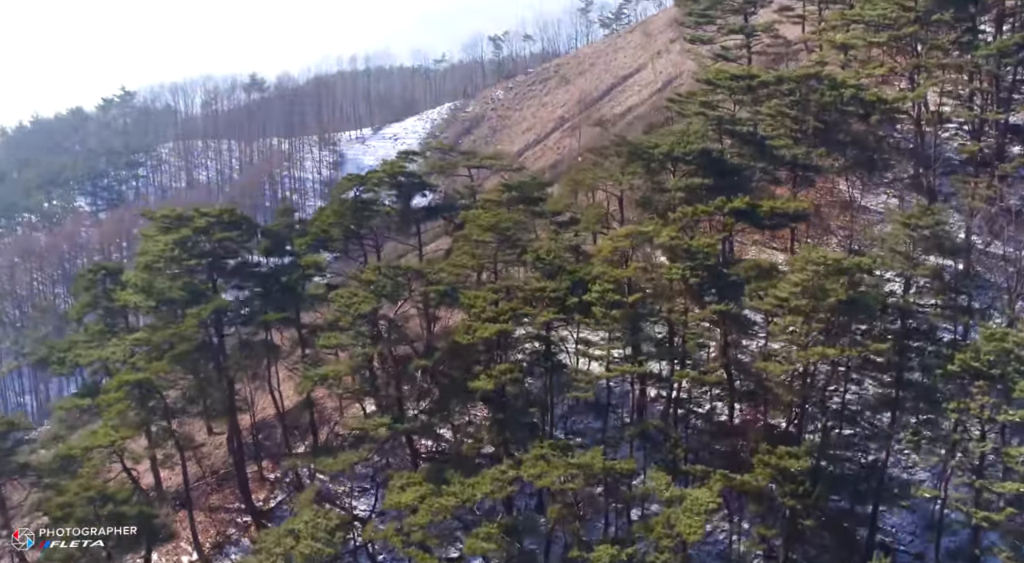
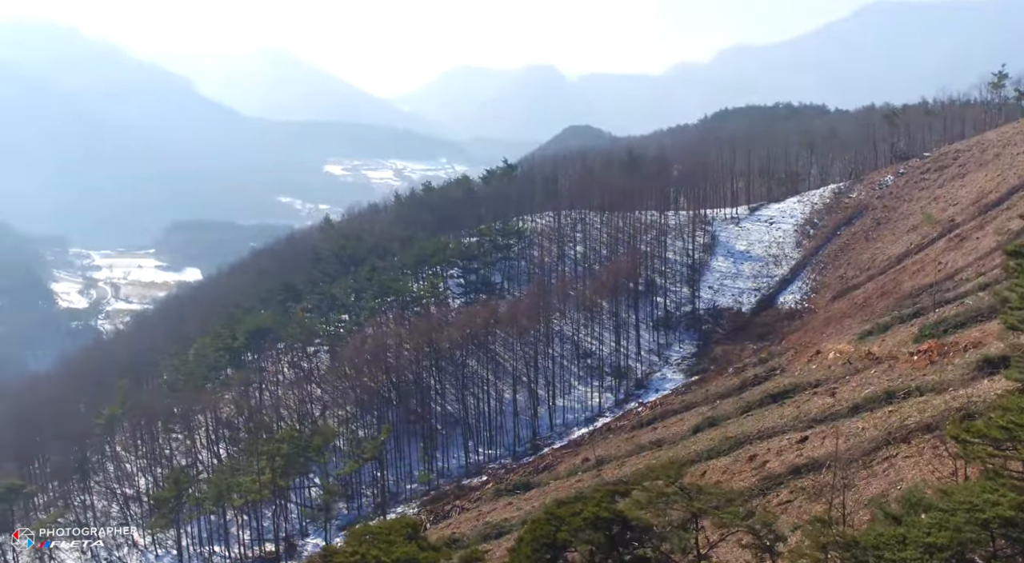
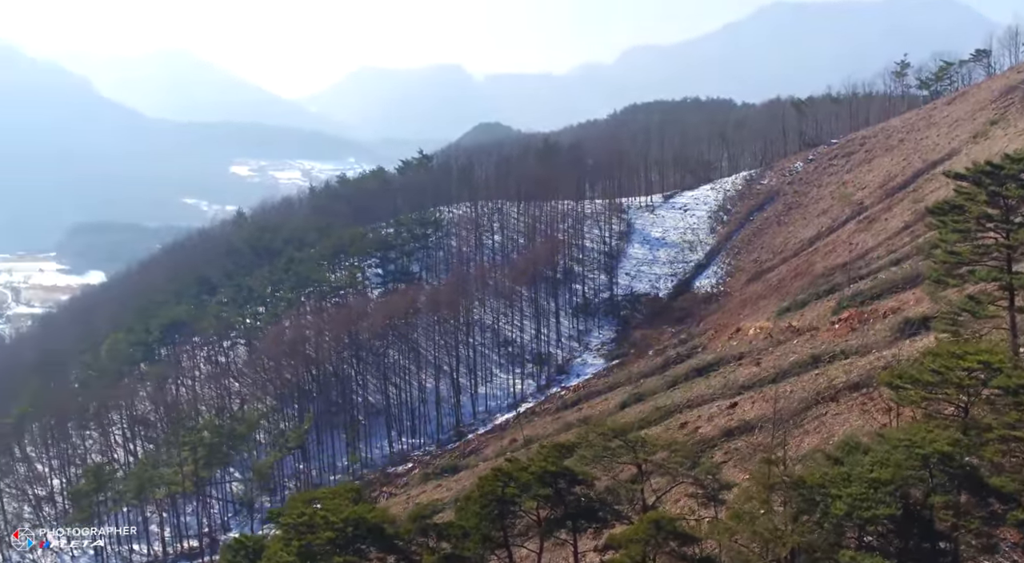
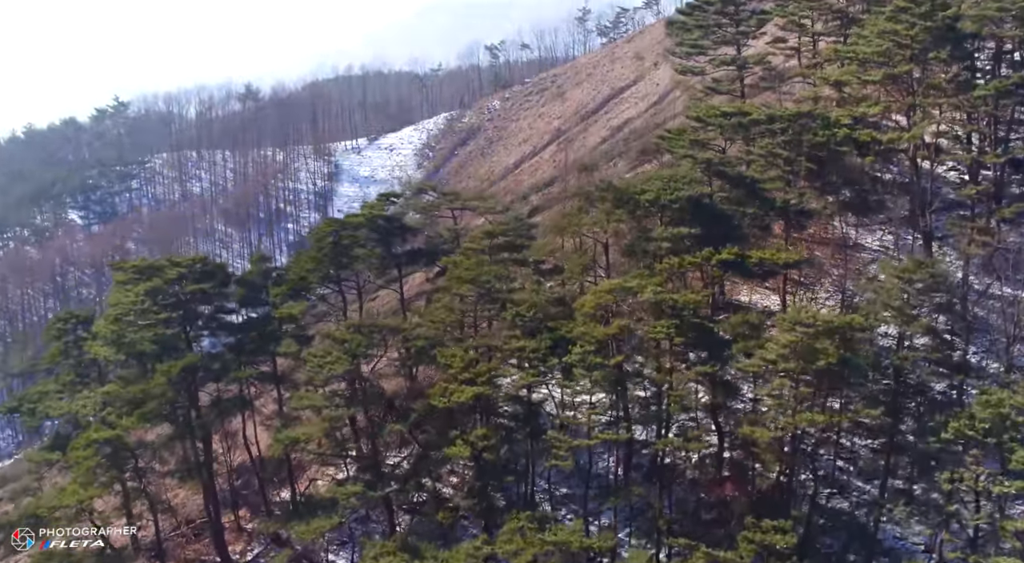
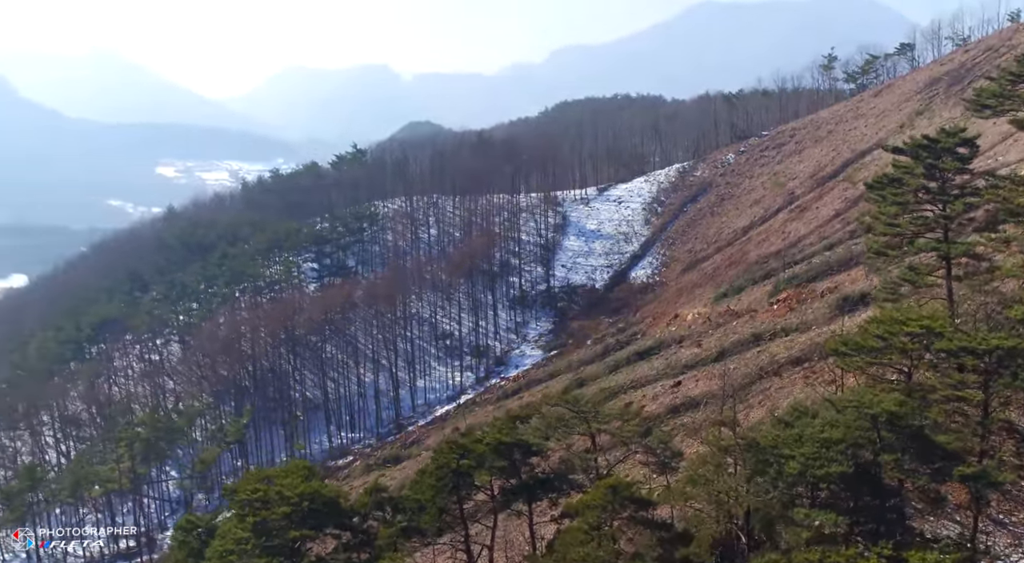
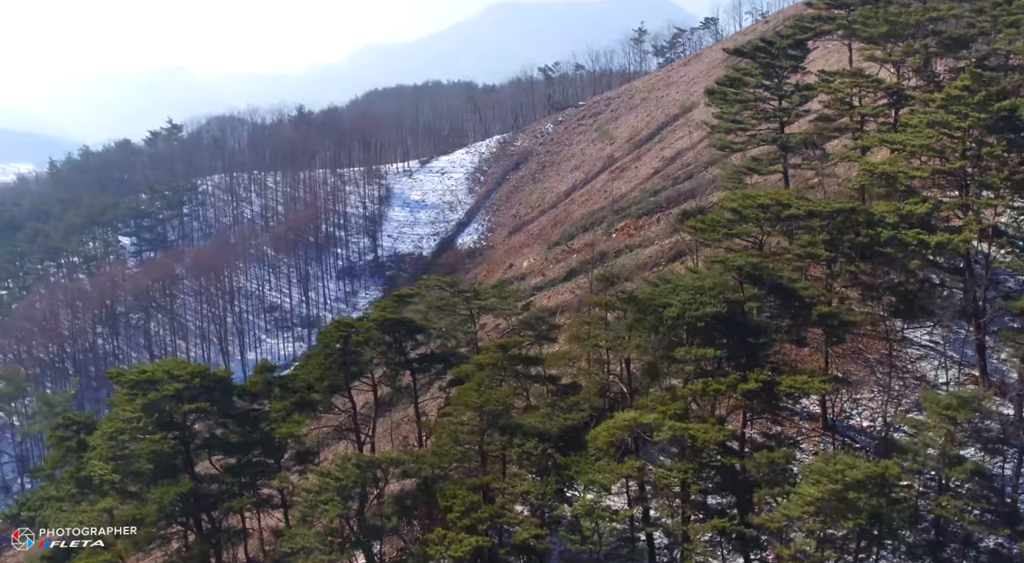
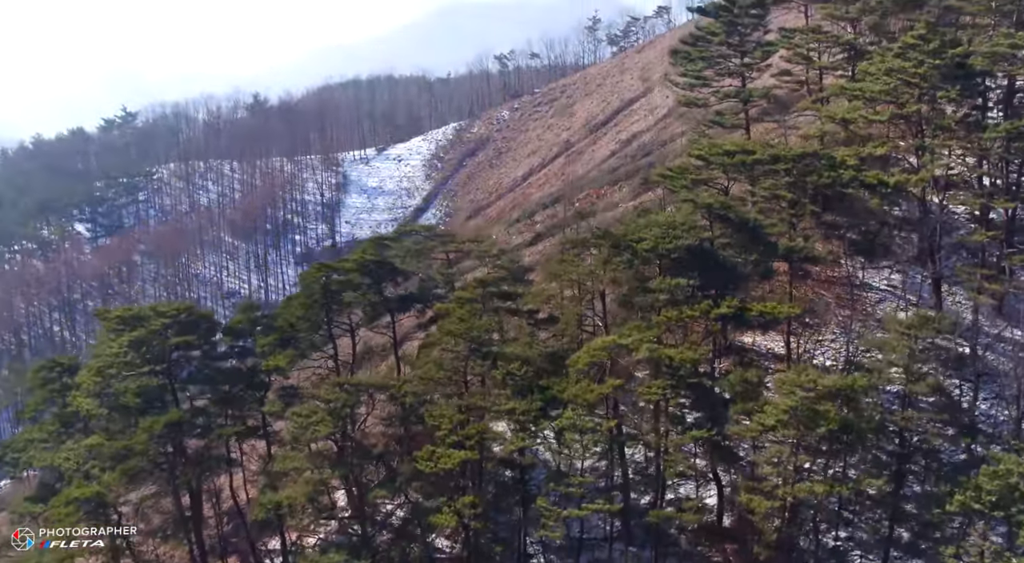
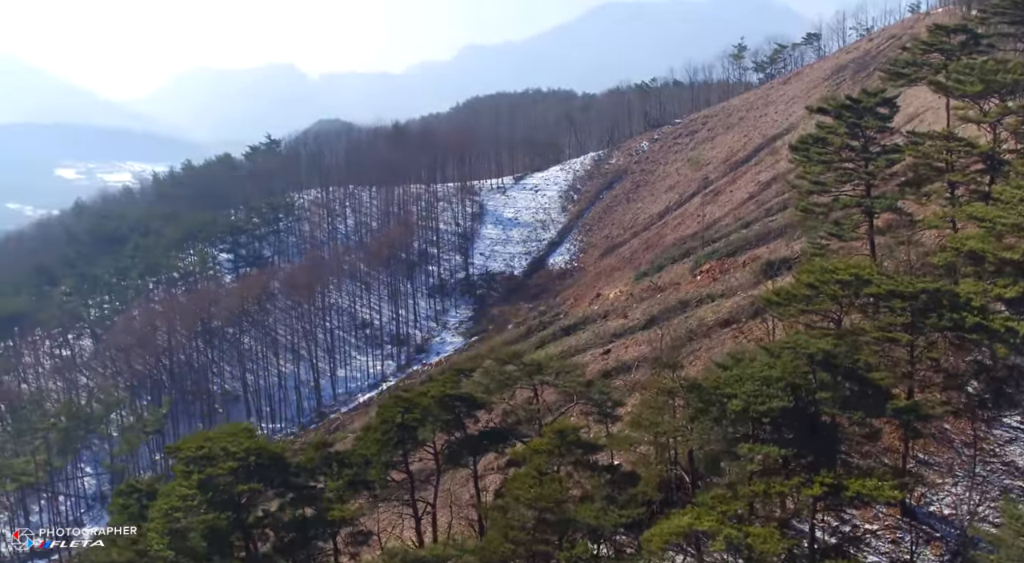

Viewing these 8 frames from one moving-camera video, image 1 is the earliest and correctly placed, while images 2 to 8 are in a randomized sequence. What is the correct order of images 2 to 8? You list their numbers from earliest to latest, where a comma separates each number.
4, 7, 6, 8, 5, 3, 2
